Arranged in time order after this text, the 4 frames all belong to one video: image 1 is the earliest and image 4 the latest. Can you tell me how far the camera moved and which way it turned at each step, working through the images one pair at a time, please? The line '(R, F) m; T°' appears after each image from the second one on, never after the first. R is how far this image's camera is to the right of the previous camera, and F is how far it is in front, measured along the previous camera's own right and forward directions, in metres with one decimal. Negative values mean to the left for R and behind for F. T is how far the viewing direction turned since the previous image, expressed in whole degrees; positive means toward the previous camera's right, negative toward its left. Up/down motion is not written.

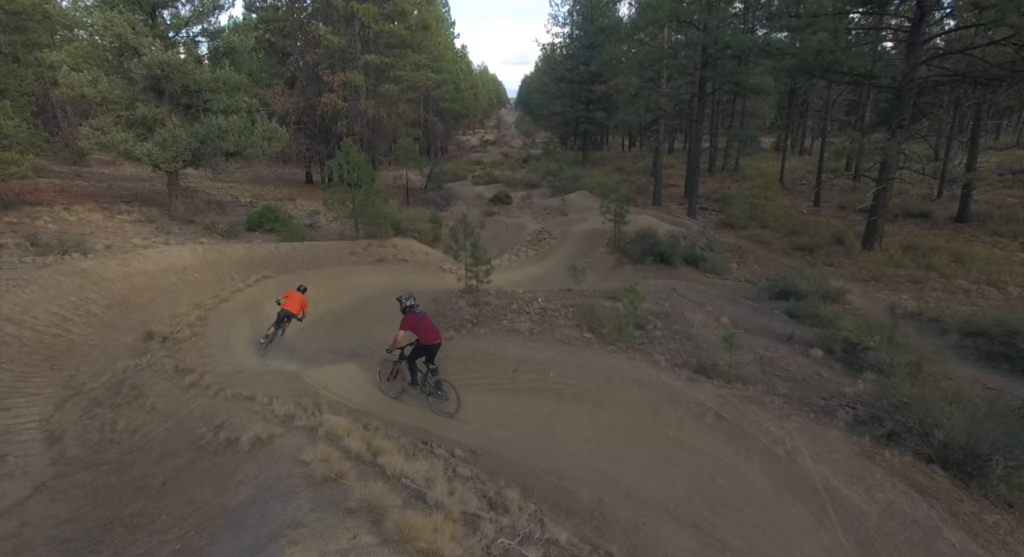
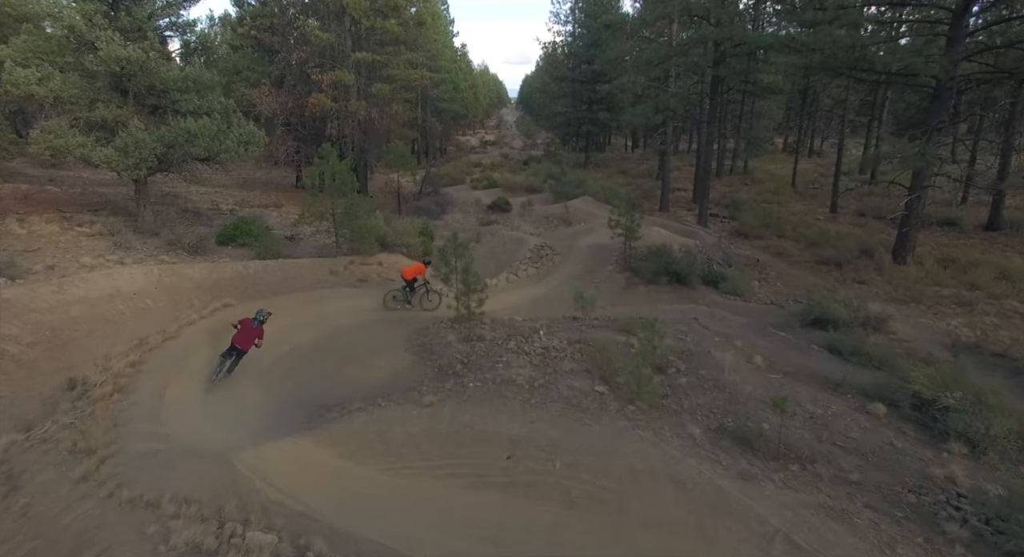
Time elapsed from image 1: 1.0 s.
(+0.1, +1.6) m; 0°
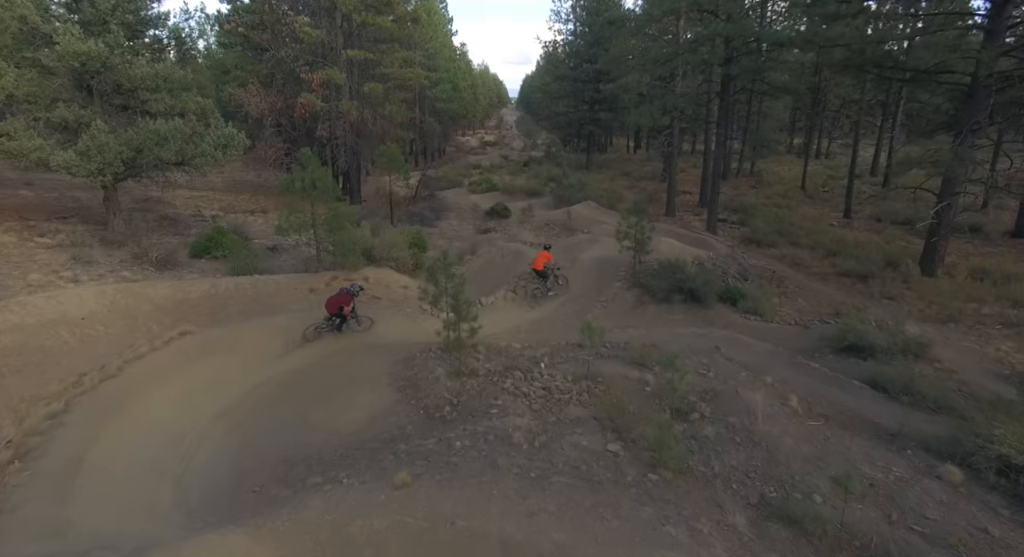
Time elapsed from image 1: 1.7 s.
(+0.1, +1.3) m; 0°
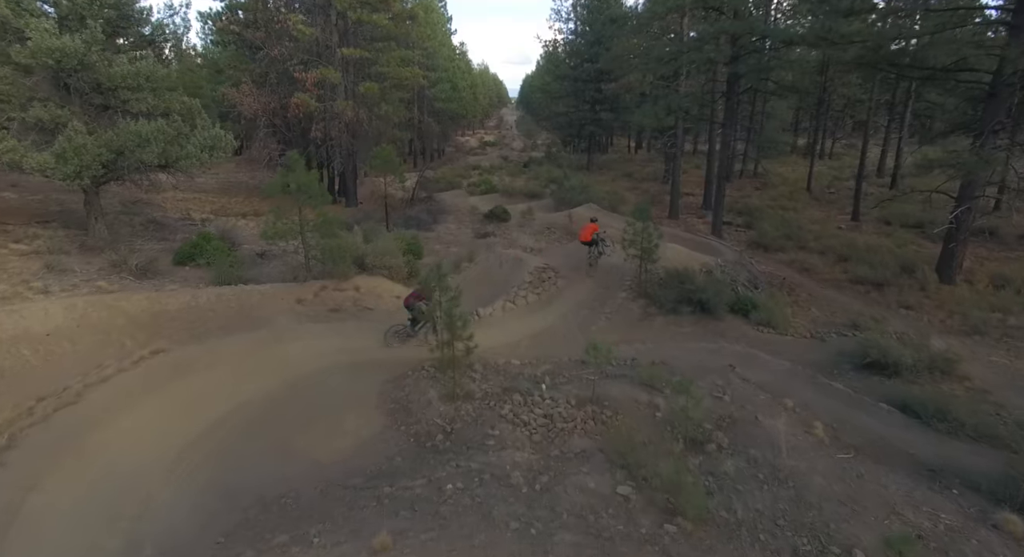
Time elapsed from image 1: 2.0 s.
(0.0, +0.7) m; 0°
